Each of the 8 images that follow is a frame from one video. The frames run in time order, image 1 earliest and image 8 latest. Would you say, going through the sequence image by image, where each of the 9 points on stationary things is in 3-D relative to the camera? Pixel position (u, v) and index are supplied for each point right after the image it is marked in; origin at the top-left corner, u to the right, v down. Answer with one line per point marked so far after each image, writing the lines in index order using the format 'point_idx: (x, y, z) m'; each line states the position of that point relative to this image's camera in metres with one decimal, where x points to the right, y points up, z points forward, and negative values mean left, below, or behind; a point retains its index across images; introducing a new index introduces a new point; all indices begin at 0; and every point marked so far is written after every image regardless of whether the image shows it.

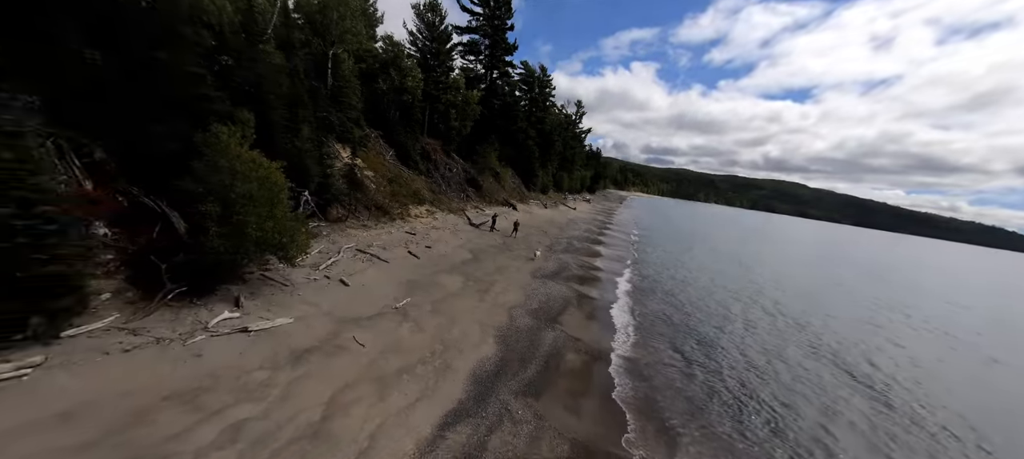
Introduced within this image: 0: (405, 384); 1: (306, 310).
0: (-2.8, -4.1, +9.5) m
1: (-6.7, -2.6, +11.6) m
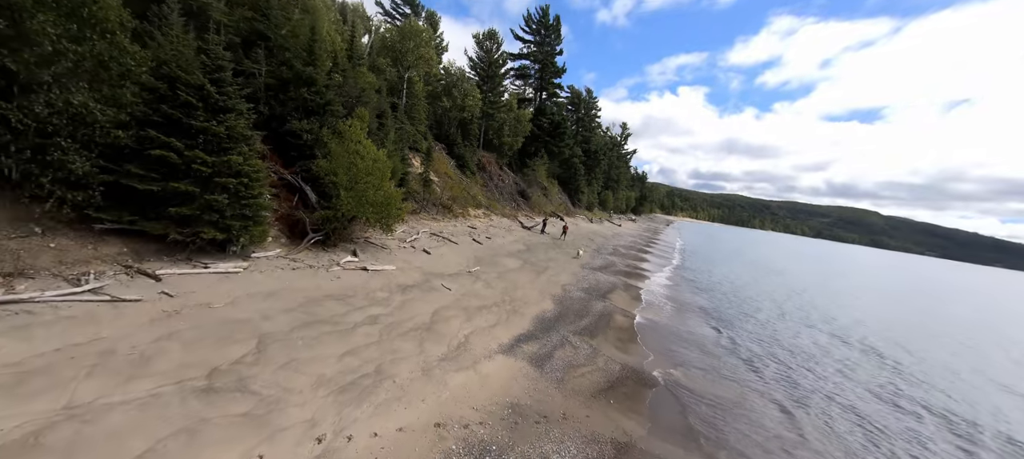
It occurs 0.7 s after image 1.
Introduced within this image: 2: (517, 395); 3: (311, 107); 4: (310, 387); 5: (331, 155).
0: (-0.9, -2.8, +11.7) m
1: (-4.5, -1.4, +14.4) m
2: (+0.1, -3.6, +7.7) m
3: (-9.3, +5.7, +16.3) m
4: (-3.6, -2.8, +6.3) m
5: (-7.6, +3.2, +14.8) m
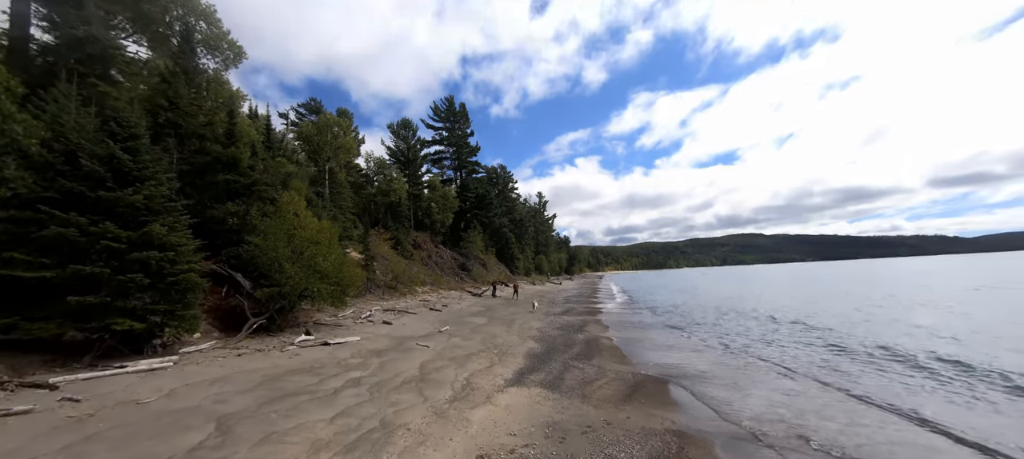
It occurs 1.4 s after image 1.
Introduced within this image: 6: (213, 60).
0: (-1.1, -3.9, +10.6) m
1: (-5.3, -3.8, +12.7) m
2: (+0.7, -3.6, +6.8) m
3: (-11.7, +1.8, +15.0) m
4: (-2.8, -3.1, +4.9) m
5: (-9.4, -0.1, +13.4) m
6: (-15.3, +8.7, +18.0) m
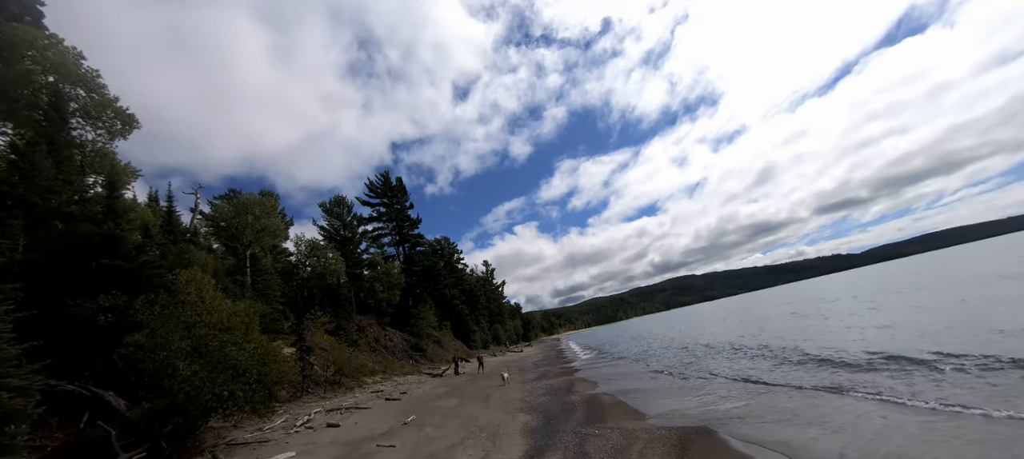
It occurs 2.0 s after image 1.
0: (-1.1, -5.0, +7.9) m
1: (-5.5, -5.8, +9.3) m
2: (+1.1, -3.7, +4.6) m
3: (-12.9, -1.5, +11.5) m
4: (-2.1, -3.2, +2.2) m
5: (-10.1, -2.7, +10.0) m
6: (-17.9, +4.2, +15.1) m
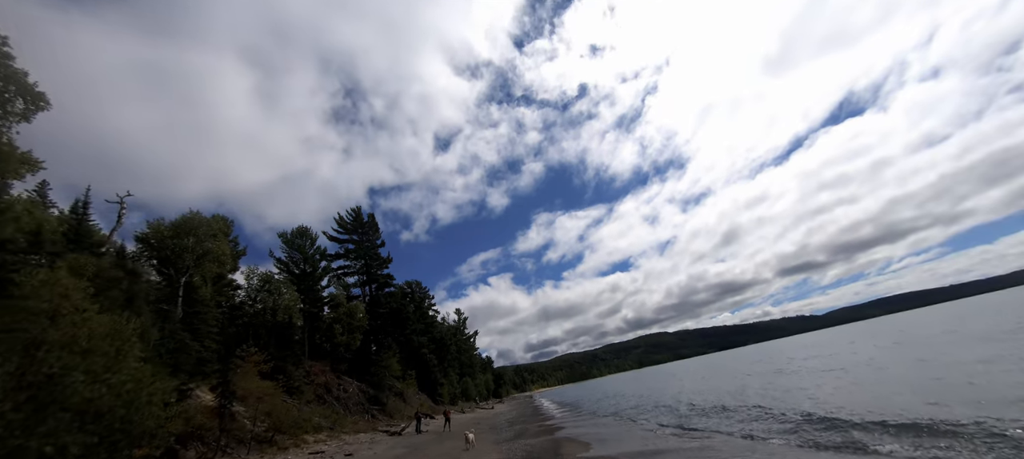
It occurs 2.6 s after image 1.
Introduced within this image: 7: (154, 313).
0: (-1.4, -4.6, +5.1) m
1: (-5.9, -5.3, +6.1) m
2: (+1.1, -3.0, +2.2) m
3: (-13.3, -1.1, +8.4) m
4: (-1.9, -2.0, -0.3) m
5: (-10.4, -2.2, +6.9) m
6: (-18.3, +4.3, +12.4) m
7: (-19.1, -4.4, +18.7) m
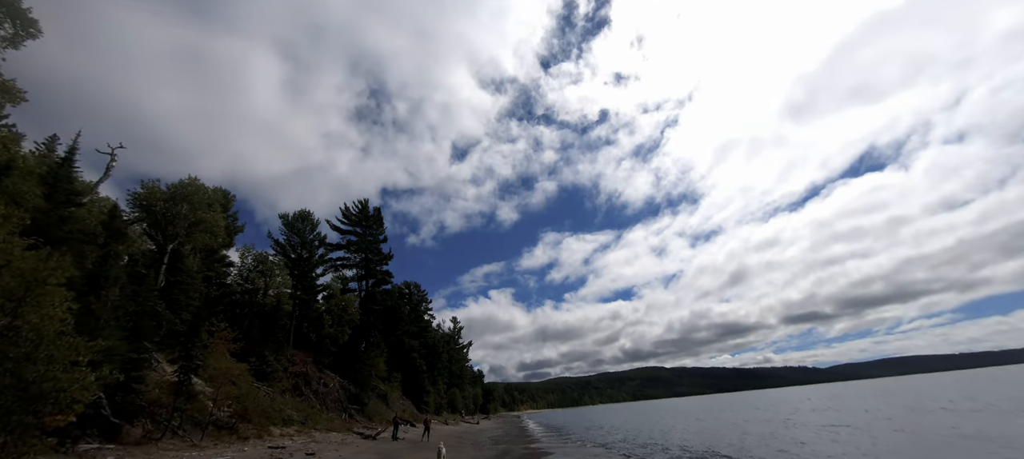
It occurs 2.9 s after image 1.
0: (-1.8, -3.7, +3.6) m
1: (-6.3, -4.0, +4.6) m
2: (+0.8, -2.3, +0.7) m
3: (-13.2, +0.9, +7.2) m
4: (-2.1, -0.8, -1.7) m
5: (-10.5, -0.4, +5.6) m
6: (-17.4, +6.6, +11.6) m
7: (-19.2, -2.2, +17.6) m
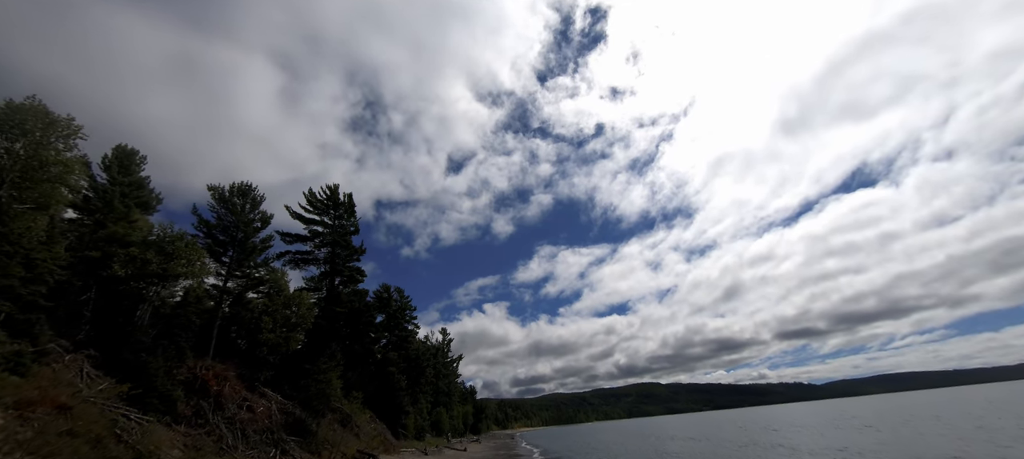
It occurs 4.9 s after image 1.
0: (-1.8, -0.6, -4.3) m
1: (-6.4, -0.9, -3.4) m
2: (+0.8, +1.0, -7.2) m
3: (-13.3, +4.0, -0.7) m
4: (-2.1, +2.5, -9.5) m
5: (-10.5, +2.7, -2.3) m
6: (-17.5, +9.6, +3.9) m
7: (-19.4, +0.6, +9.5) m
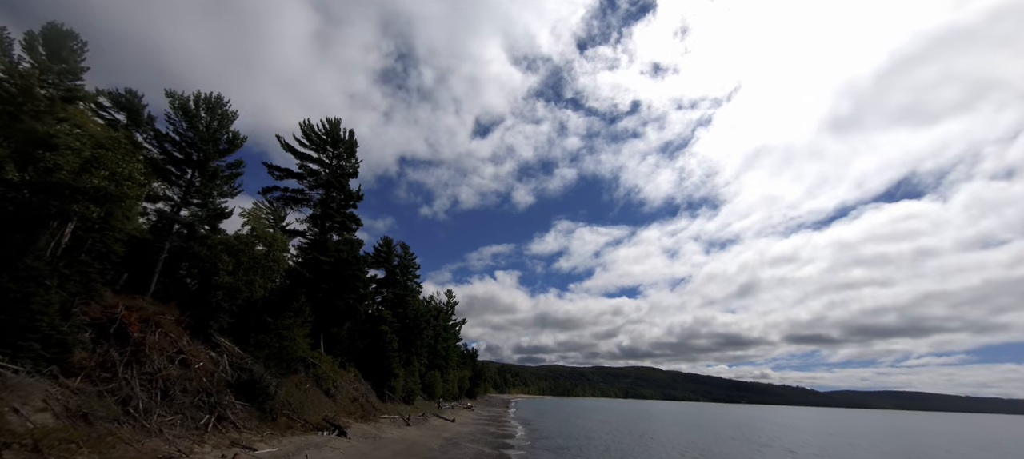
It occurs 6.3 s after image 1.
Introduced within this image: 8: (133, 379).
0: (-2.7, -0.1, -10.1) m
1: (-7.3, +0.2, -8.9) m
2: (-0.1, +0.9, -13.2) m
3: (-13.4, +6.1, -6.3) m
4: (-3.0, +2.6, -15.5) m
5: (-10.9, +4.3, -8.0) m
6: (-16.7, +12.4, -2.1) m
7: (-19.3, +4.2, +4.3) m
8: (-18.2, -7.2, +17.3) m
